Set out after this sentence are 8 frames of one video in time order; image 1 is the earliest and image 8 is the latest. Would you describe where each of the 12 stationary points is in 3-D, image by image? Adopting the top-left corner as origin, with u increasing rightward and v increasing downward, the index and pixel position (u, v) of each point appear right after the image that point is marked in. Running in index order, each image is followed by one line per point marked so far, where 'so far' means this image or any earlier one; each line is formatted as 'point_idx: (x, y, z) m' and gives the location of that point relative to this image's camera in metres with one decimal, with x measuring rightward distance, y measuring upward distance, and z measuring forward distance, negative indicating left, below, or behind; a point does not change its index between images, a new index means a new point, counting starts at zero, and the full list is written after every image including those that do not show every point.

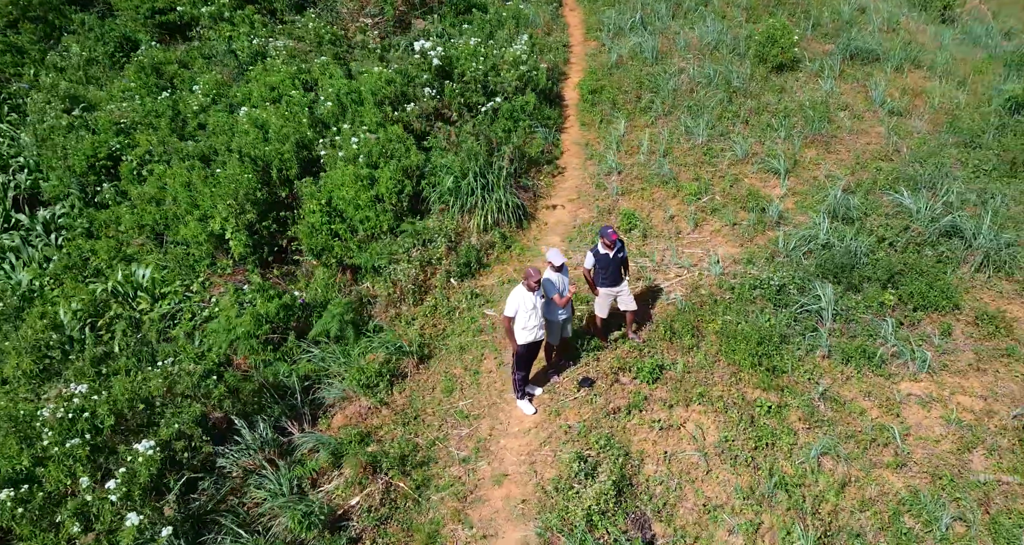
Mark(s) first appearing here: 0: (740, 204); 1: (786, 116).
0: (+2.9, +0.9, +7.5) m
1: (+4.5, +2.7, +9.7) m
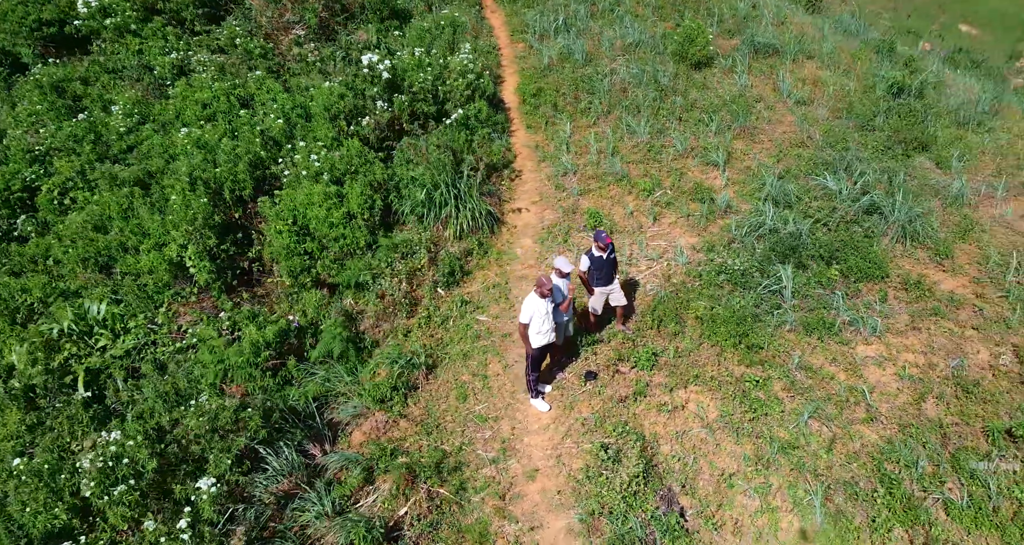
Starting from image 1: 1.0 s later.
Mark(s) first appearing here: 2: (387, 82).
0: (+2.5, +1.1, +8.0) m
1: (+3.6, +3.0, +10.4) m
2: (-1.8, +2.7, +8.2) m
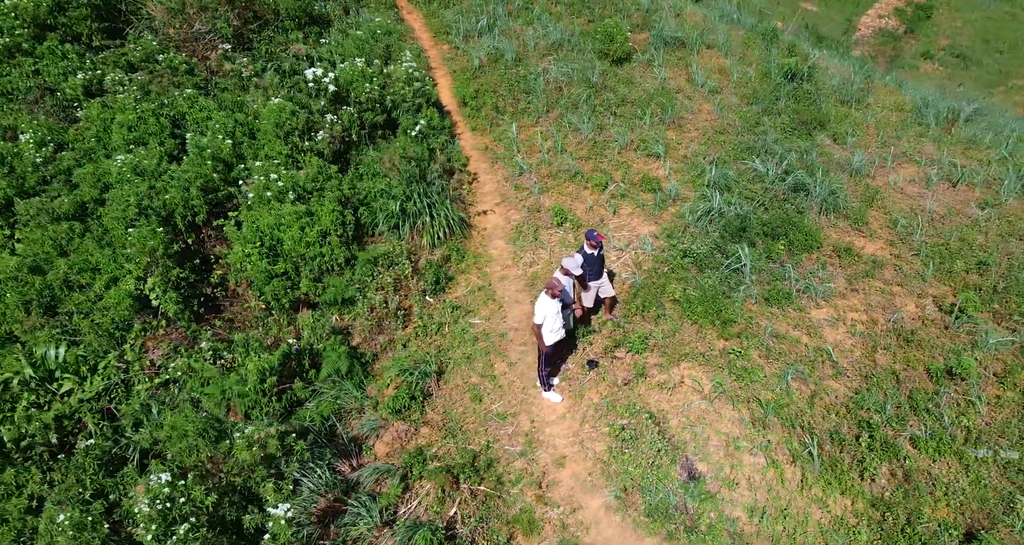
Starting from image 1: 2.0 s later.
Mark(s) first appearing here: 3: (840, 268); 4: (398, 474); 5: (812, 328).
0: (+1.9, +1.3, +8.6) m
1: (+2.5, +3.3, +11.1) m
2: (-2.5, +2.5, +8.1) m
3: (+4.5, +0.1, +7.9) m
4: (-0.8, -1.6, +4.6) m
5: (+3.4, -0.6, +6.5) m
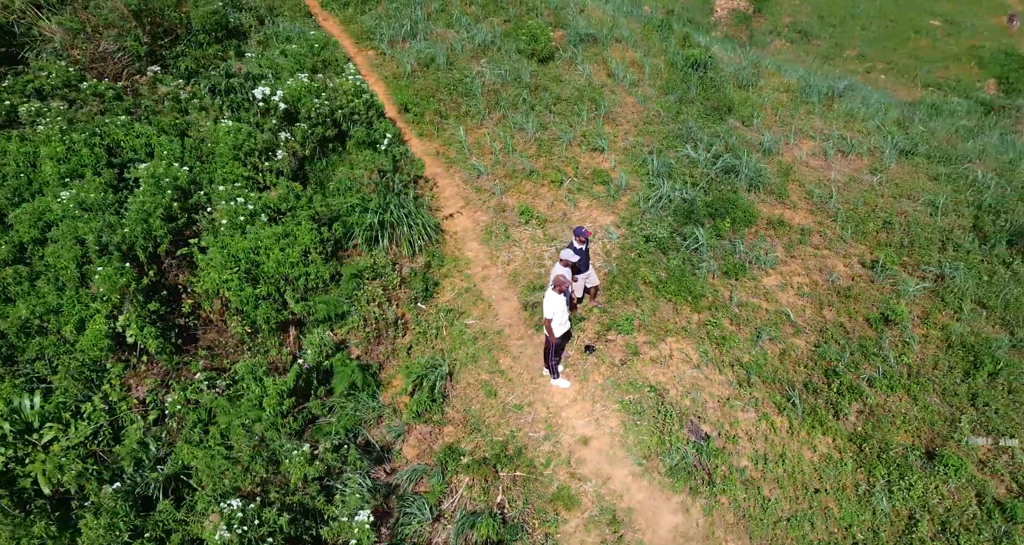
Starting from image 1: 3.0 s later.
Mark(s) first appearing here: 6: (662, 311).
0: (+1.3, +1.5, +9.1) m
1: (+1.4, +3.5, +11.7) m
2: (-3.1, +2.2, +8.0) m
3: (+4.1, +0.5, +8.9) m
4: (-0.6, -1.7, +4.8) m
5: (+3.2, -0.3, +7.3) m
6: (+1.7, -0.4, +6.5) m
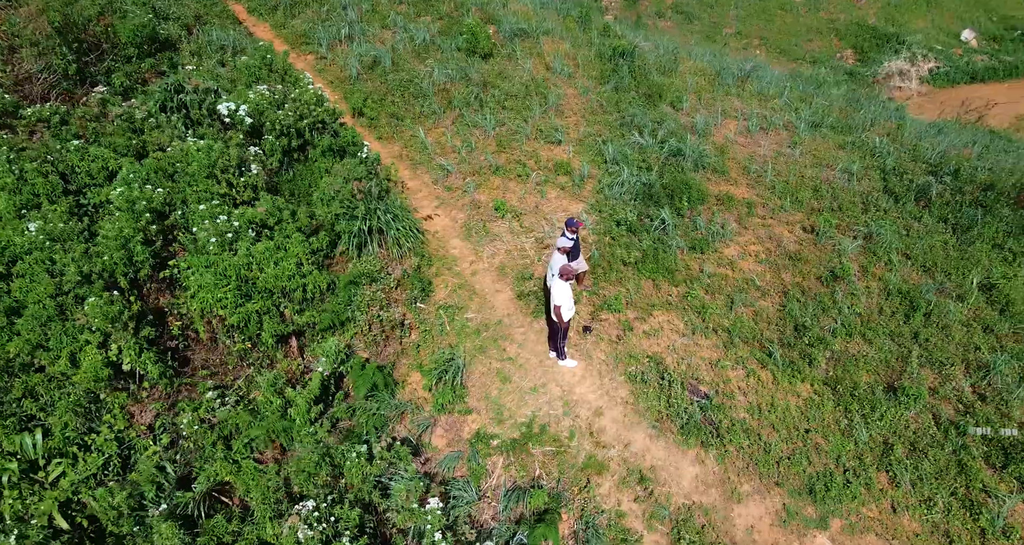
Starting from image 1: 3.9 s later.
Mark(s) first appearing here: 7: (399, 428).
0: (+0.7, +1.7, +9.5) m
1: (+0.3, +3.7, +12.0) m
2: (-3.6, +2.0, +8.0) m
3: (+3.6, +1.0, +9.6) m
4: (-0.3, -1.6, +5.1) m
5: (+3.0, +0.1, +8.0) m
6: (+1.6, -0.2, +7.1) m
7: (-1.1, -1.5, +5.6) m
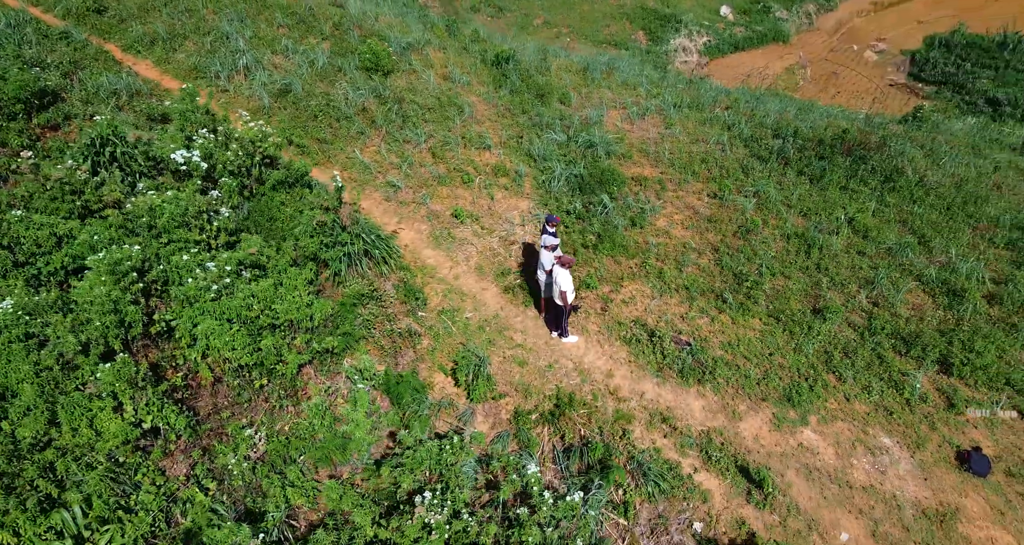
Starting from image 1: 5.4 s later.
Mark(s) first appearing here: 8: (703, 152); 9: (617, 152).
0: (-0.3, +1.7, +10.3) m
1: (-1.5, +3.7, +12.6) m
2: (-4.2, +1.4, +7.9) m
3: (+2.6, +1.6, +11.0) m
4: (+0.1, -1.6, +5.8) m
5: (+2.5, +0.6, +9.2) m
6: (+1.4, +0.1, +8.1) m
7: (-0.7, -1.6, +6.1) m
8: (+4.2, +2.6, +12.6) m
9: (+2.2, +2.6, +12.1) m
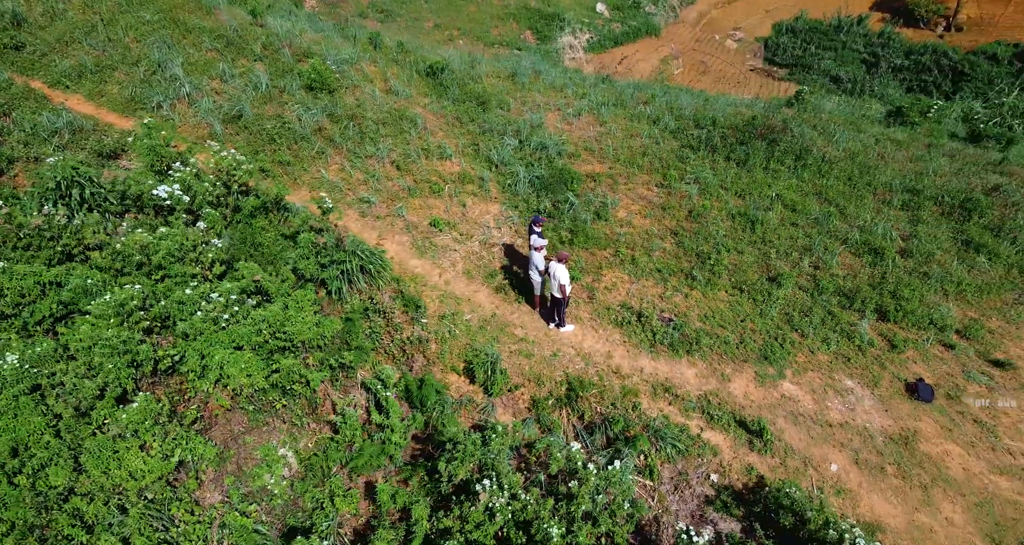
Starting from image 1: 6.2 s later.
0: (-0.9, +1.7, +10.7) m
1: (-2.6, +3.4, +12.9) m
2: (-4.5, +1.0, +7.8) m
3: (+1.8, +1.8, +11.7) m
4: (+0.3, -1.6, +6.3) m
5: (+2.1, +0.8, +10.0) m
6: (+1.1, +0.2, +8.7) m
7: (-0.5, -1.7, +6.5) m
8: (+3.1, +3.0, +13.5) m
9: (+1.2, +2.7, +12.8) m
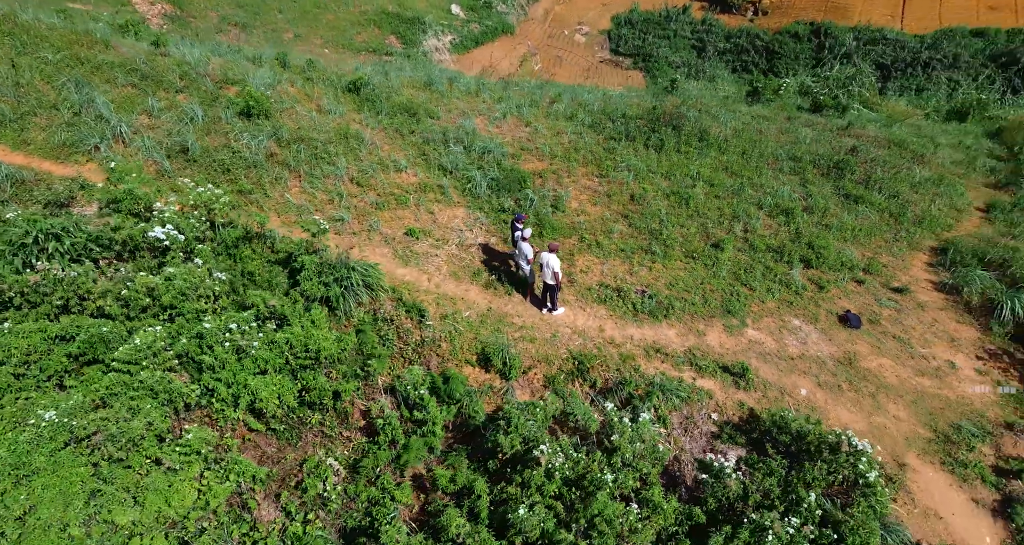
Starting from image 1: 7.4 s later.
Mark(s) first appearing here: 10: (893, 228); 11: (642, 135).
0: (-1.7, +1.6, +11.3) m
1: (-3.9, +3.1, +13.2) m
2: (-4.7, +0.4, +8.0) m
3: (+0.8, +2.0, +12.7) m
4: (+0.6, -1.4, +7.1) m
5: (+1.4, +1.2, +11.0) m
6: (+0.8, +0.4, +9.6) m
7: (-0.3, -1.6, +7.2) m
8: (+1.6, +3.4, +14.6) m
9: (-0.1, +2.9, +13.7) m
10: (+7.8, +0.9, +11.7) m
11: (+3.5, +3.5, +14.6) m
